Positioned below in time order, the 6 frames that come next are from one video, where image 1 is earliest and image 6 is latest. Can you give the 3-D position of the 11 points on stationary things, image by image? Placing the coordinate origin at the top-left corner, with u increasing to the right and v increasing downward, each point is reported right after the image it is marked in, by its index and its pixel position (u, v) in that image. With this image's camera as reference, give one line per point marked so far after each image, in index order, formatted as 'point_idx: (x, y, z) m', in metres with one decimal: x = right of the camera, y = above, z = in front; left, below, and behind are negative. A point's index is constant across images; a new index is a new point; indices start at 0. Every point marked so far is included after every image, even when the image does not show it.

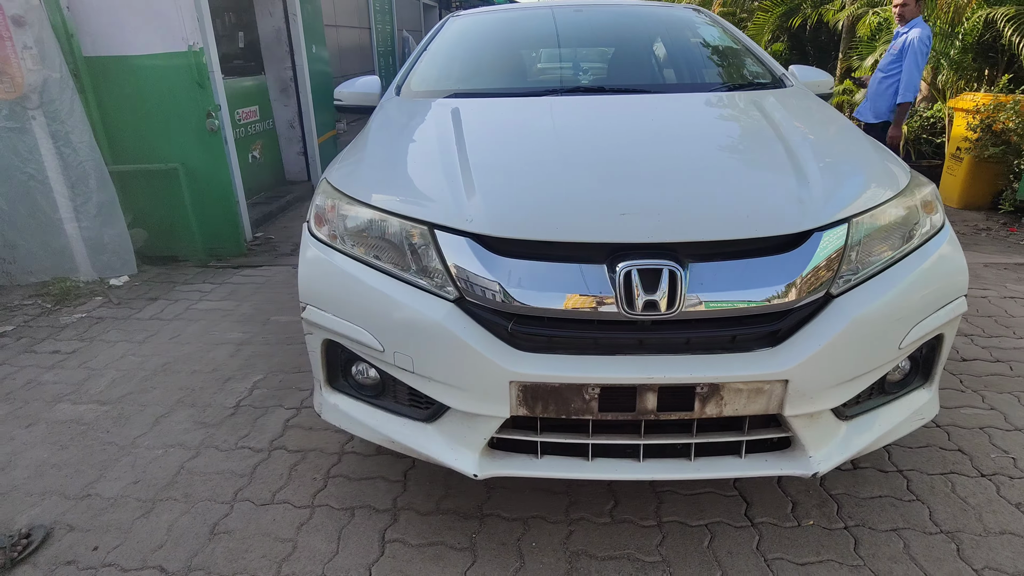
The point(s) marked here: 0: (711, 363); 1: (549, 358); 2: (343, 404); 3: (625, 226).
0: (+0.5, -0.2, +1.6) m
1: (+0.1, -0.2, +1.6) m
2: (-0.5, -0.4, +1.9) m
3: (+0.3, +0.2, +1.6) m
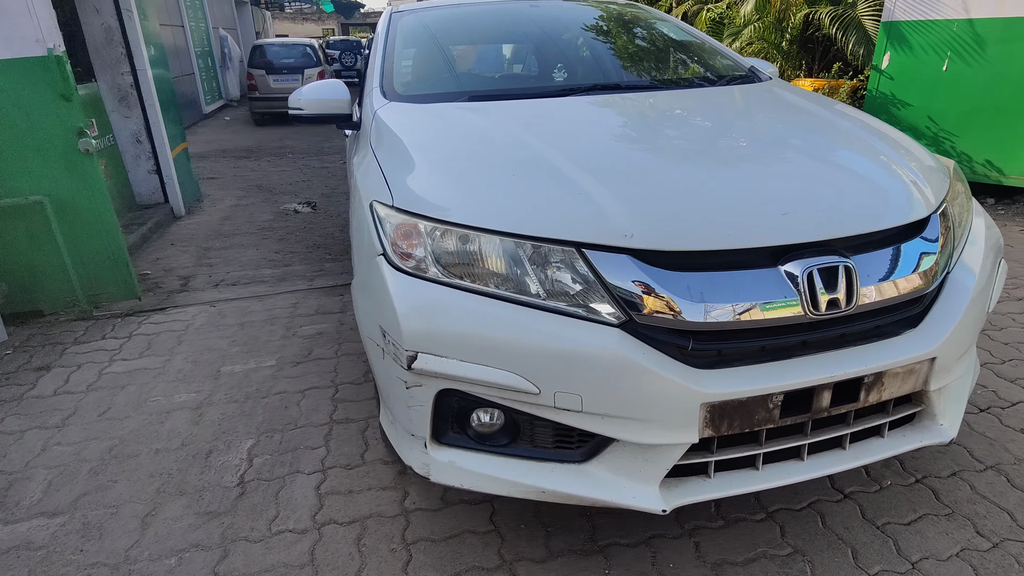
0: (+1.0, -0.2, +1.6) m
1: (+0.6, -0.2, +1.5) m
2: (-0.1, -0.5, +1.7) m
3: (+0.7, +0.2, +1.5) m
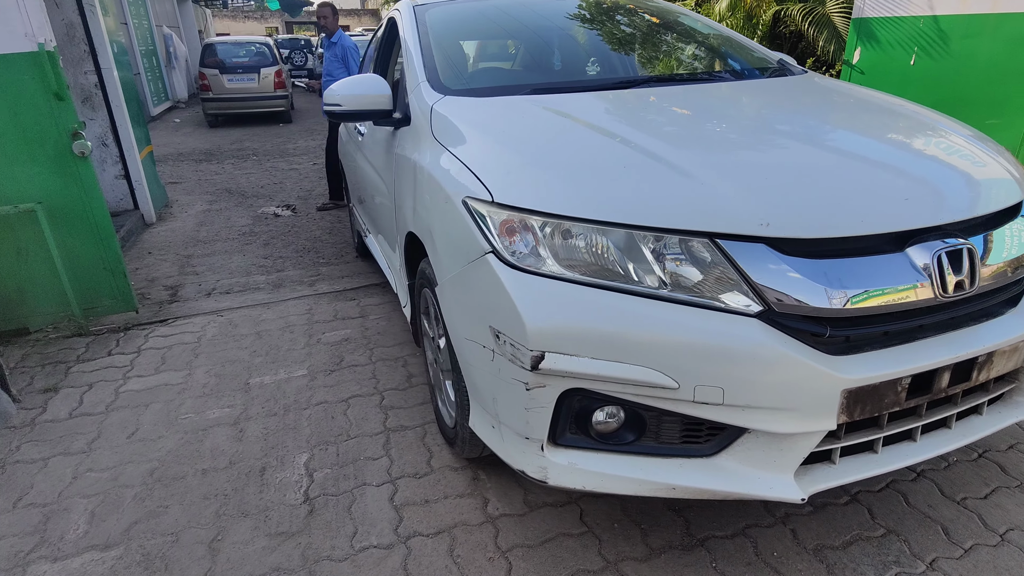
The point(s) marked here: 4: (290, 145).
0: (+1.3, -0.1, +1.6) m
1: (+0.9, -0.2, +1.5) m
2: (+0.2, -0.5, +1.6) m
3: (+1.0, +0.2, +1.6) m
4: (-4.1, +2.6, +11.0) m
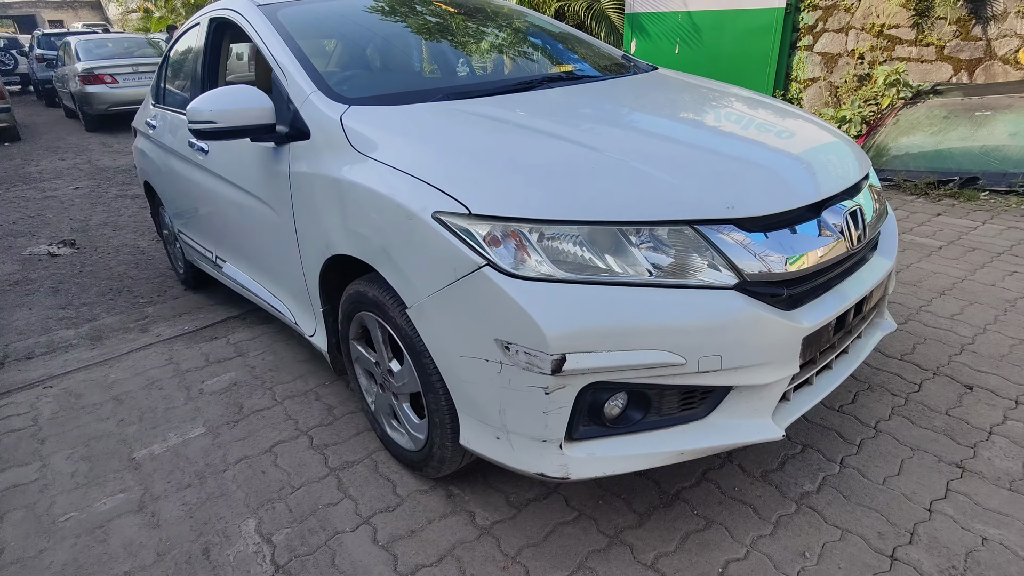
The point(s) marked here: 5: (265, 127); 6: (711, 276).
0: (+1.2, 0.0, +2.1) m
1: (+0.9, -0.1, +1.8) m
2: (+0.2, -0.5, +1.7) m
3: (+1.0, +0.3, +1.9) m
4: (-7.3, +1.8, +9.1) m
5: (-1.0, +0.6, +2.4) m
6: (+0.5, 0.0, +1.7) m
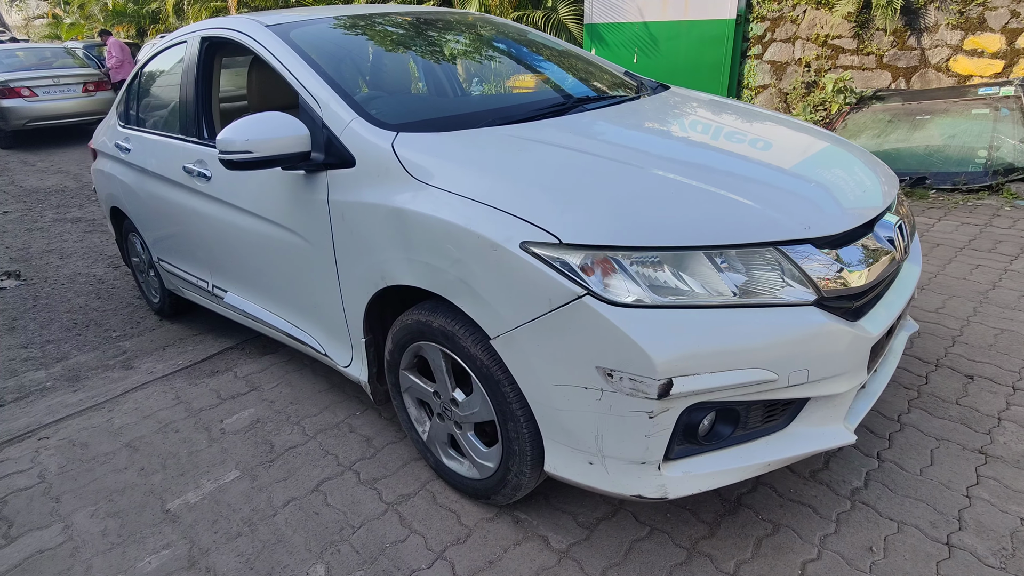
0: (+1.4, 0.0, +2.2) m
1: (+1.1, -0.1, +1.9) m
2: (+0.5, -0.5, +1.8) m
3: (+1.2, +0.3, +2.0) m
4: (-7.8, +1.3, +8.3) m
5: (-0.8, +0.5, +2.3) m
6: (+0.8, 0.0, +1.7) m
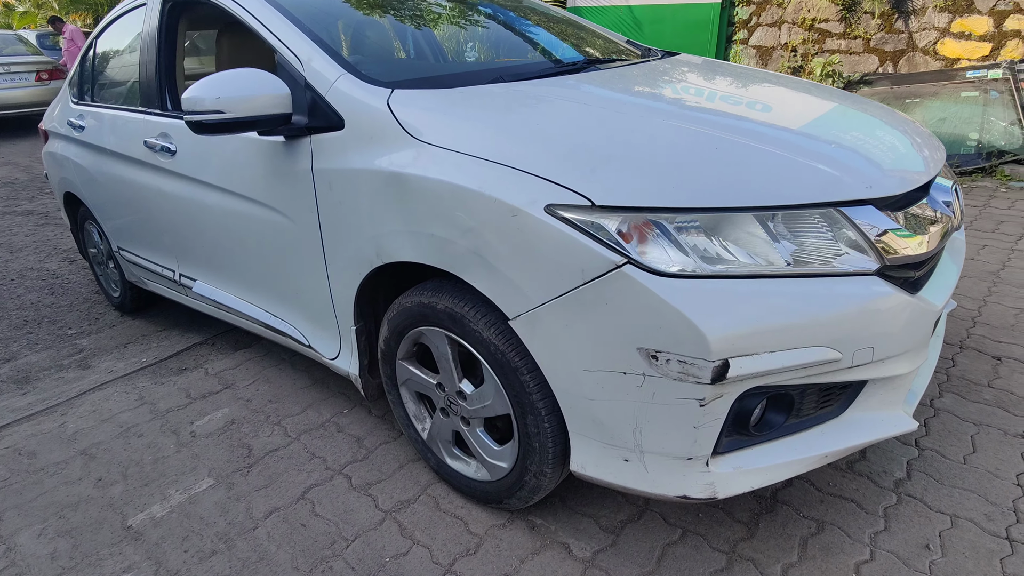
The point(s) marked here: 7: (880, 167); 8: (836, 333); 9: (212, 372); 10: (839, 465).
0: (+1.5, +0.1, +2.0) m
1: (+1.2, 0.0, +1.7) m
2: (+0.6, -0.4, +1.5) m
3: (+1.2, +0.4, +1.8) m
4: (-8.1, +1.3, +7.7) m
5: (-0.8, +0.6, +2.0) m
6: (+0.9, +0.1, +1.5) m
7: (+1.1, +0.3, +1.7) m
8: (+0.8, -0.1, +1.5) m
9: (-1.5, -0.4, +2.9) m
10: (+1.2, -0.6, +2.1) m
